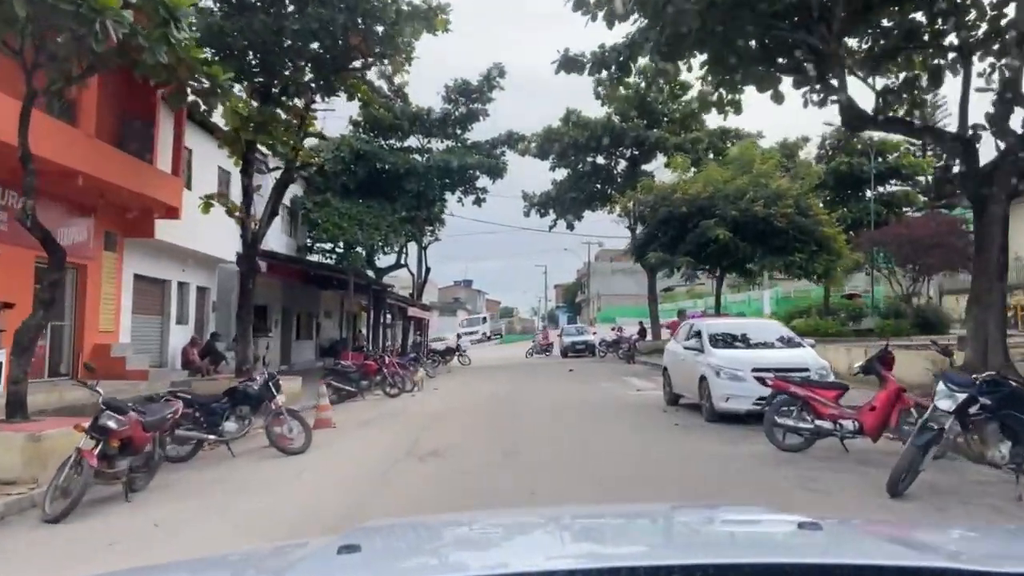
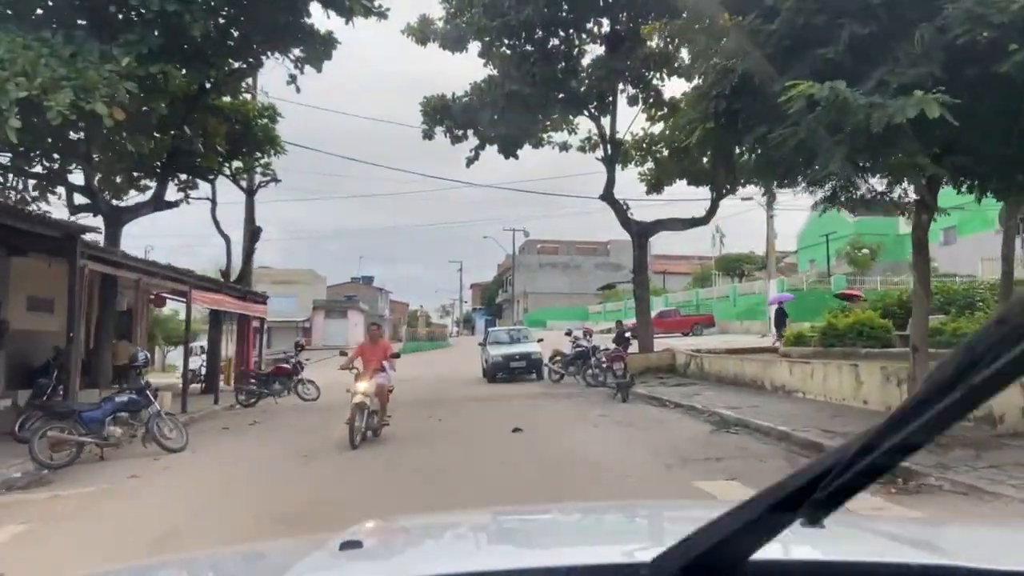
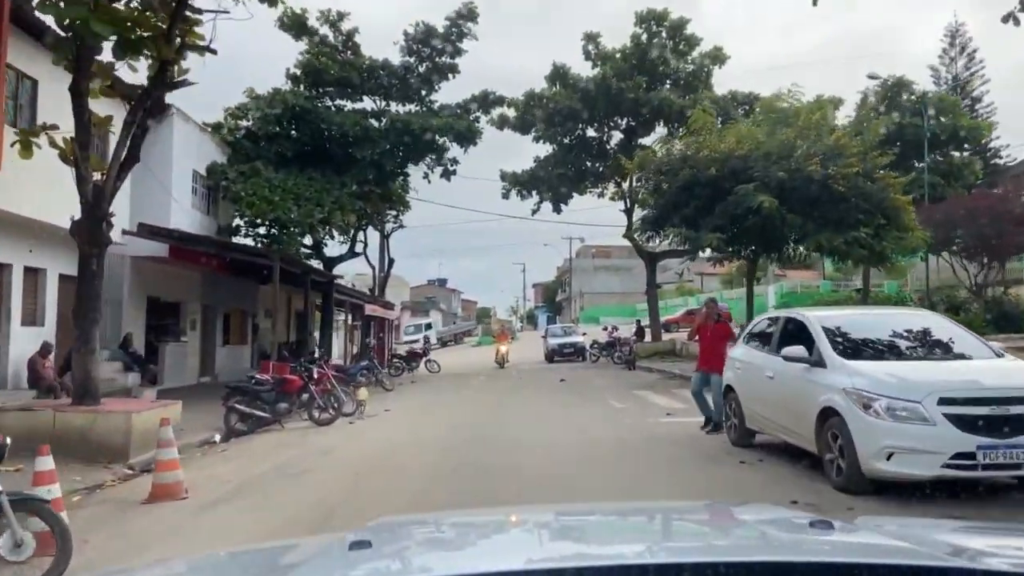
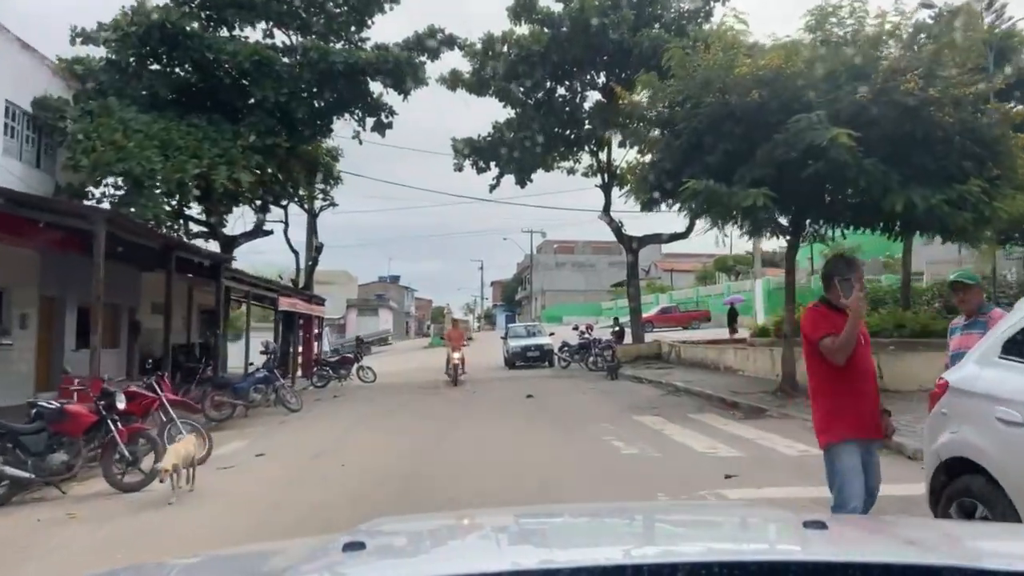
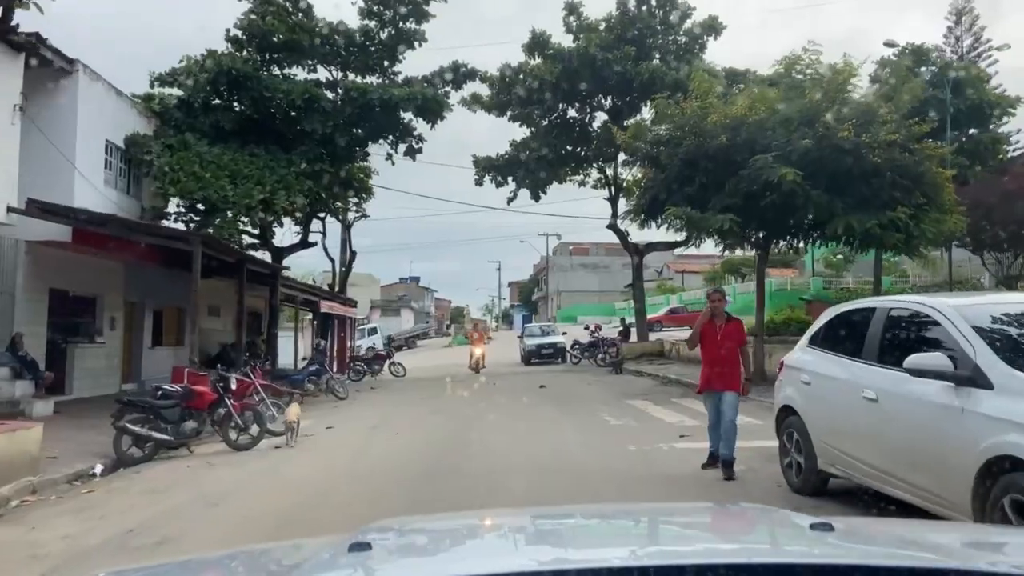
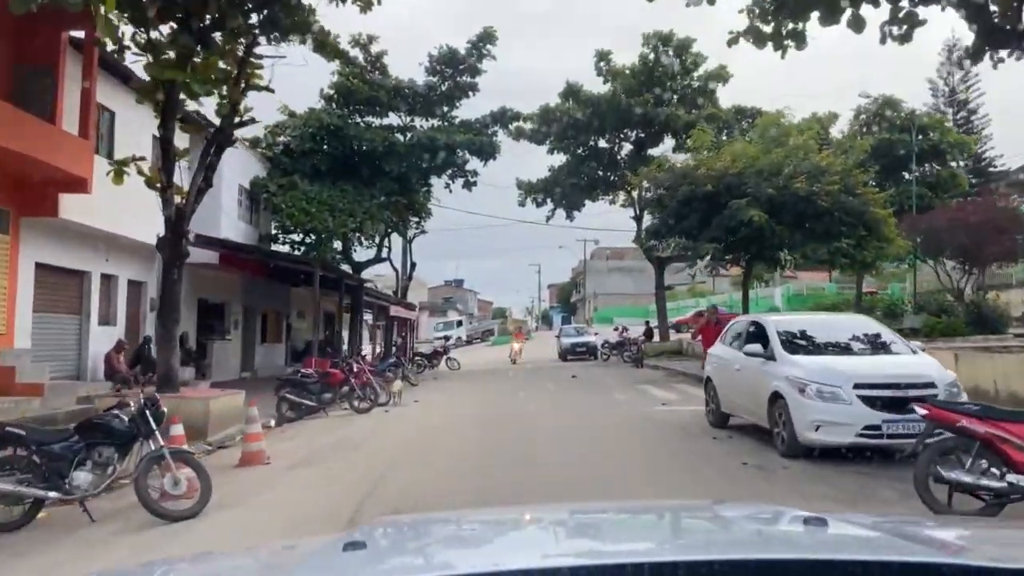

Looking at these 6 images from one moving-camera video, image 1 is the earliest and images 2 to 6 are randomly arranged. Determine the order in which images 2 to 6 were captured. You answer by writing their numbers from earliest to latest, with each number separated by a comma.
6, 3, 5, 4, 2
